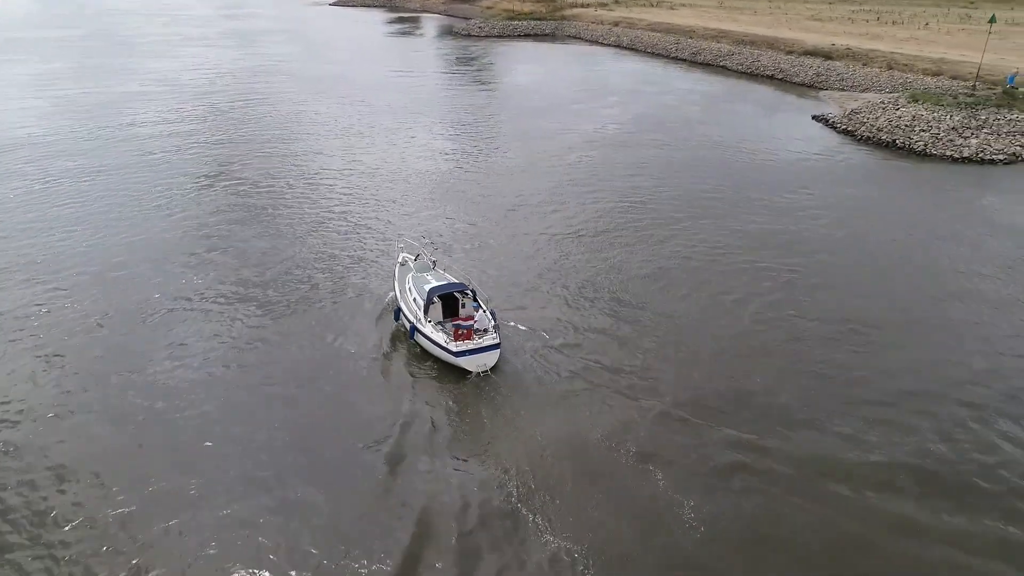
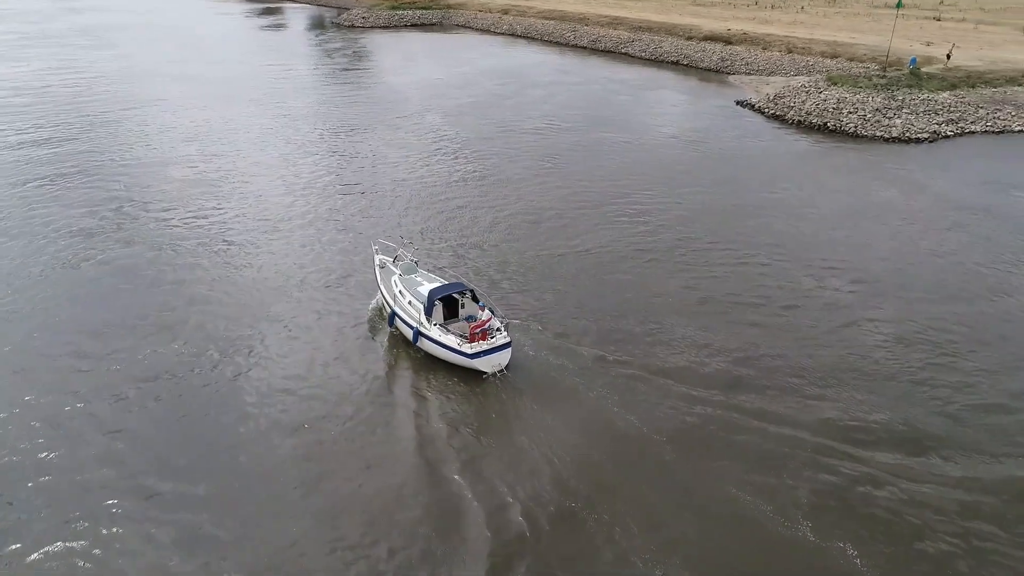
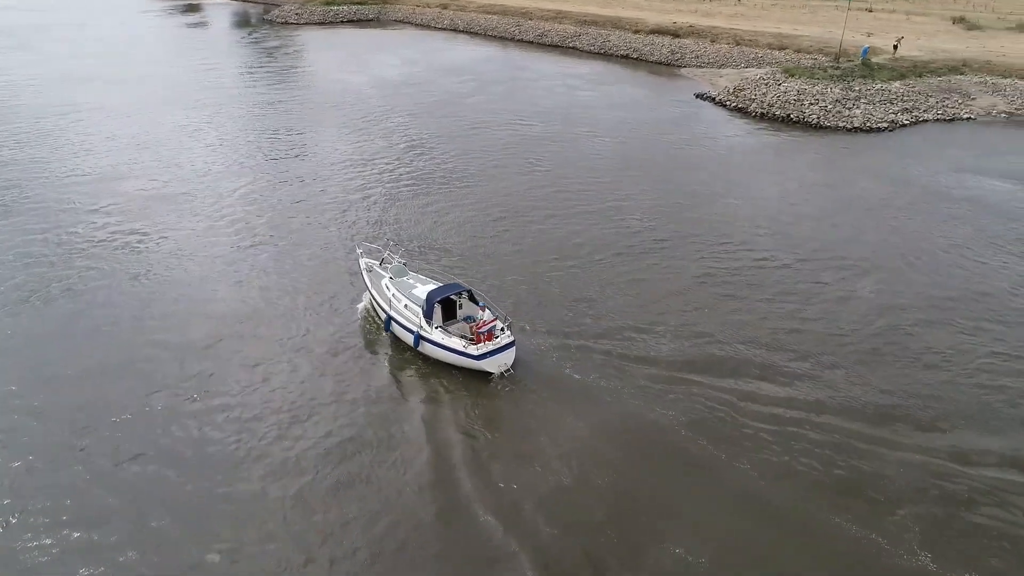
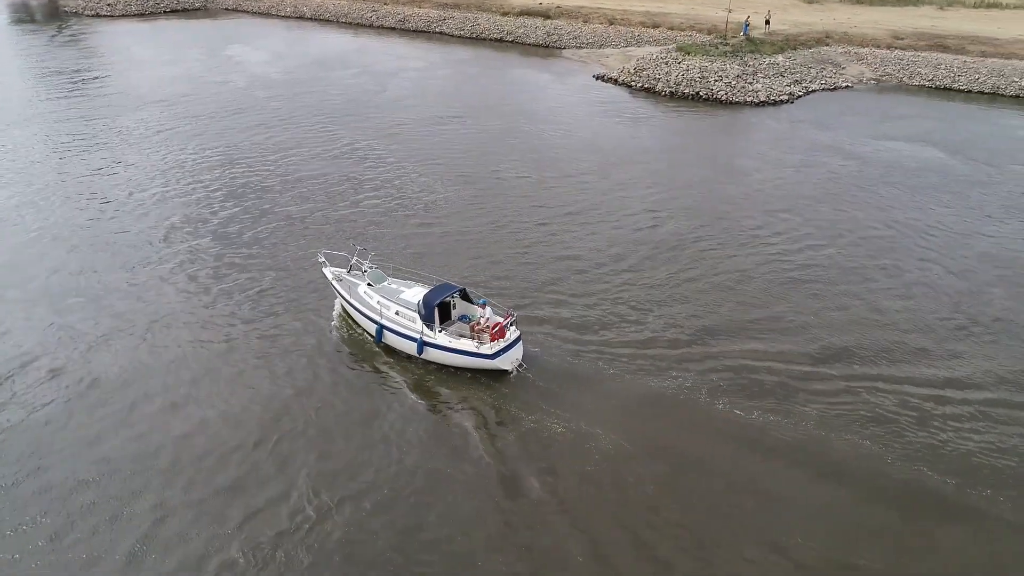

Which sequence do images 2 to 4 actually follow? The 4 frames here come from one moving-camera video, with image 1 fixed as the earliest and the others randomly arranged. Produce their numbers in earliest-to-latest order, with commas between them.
2, 3, 4
